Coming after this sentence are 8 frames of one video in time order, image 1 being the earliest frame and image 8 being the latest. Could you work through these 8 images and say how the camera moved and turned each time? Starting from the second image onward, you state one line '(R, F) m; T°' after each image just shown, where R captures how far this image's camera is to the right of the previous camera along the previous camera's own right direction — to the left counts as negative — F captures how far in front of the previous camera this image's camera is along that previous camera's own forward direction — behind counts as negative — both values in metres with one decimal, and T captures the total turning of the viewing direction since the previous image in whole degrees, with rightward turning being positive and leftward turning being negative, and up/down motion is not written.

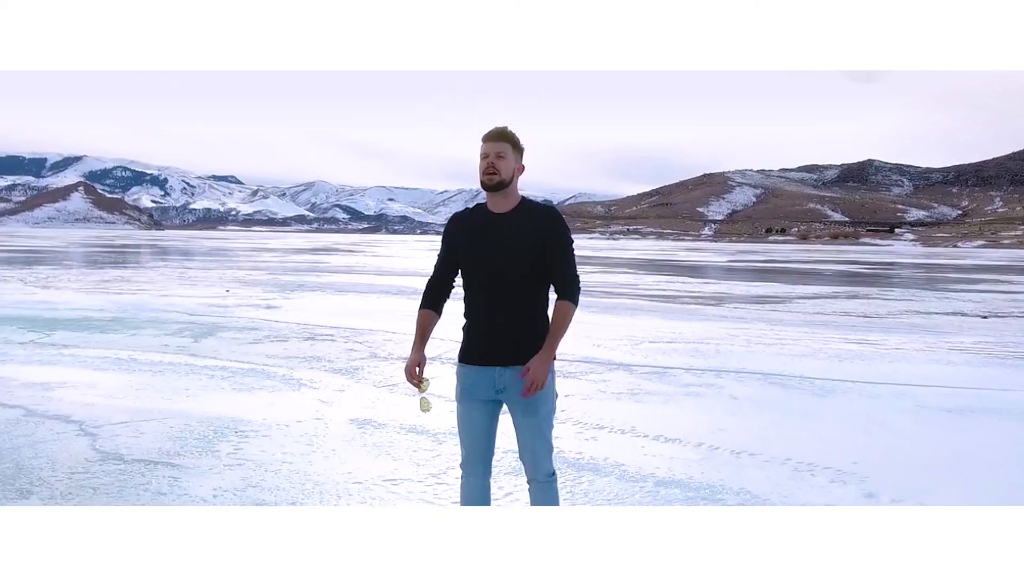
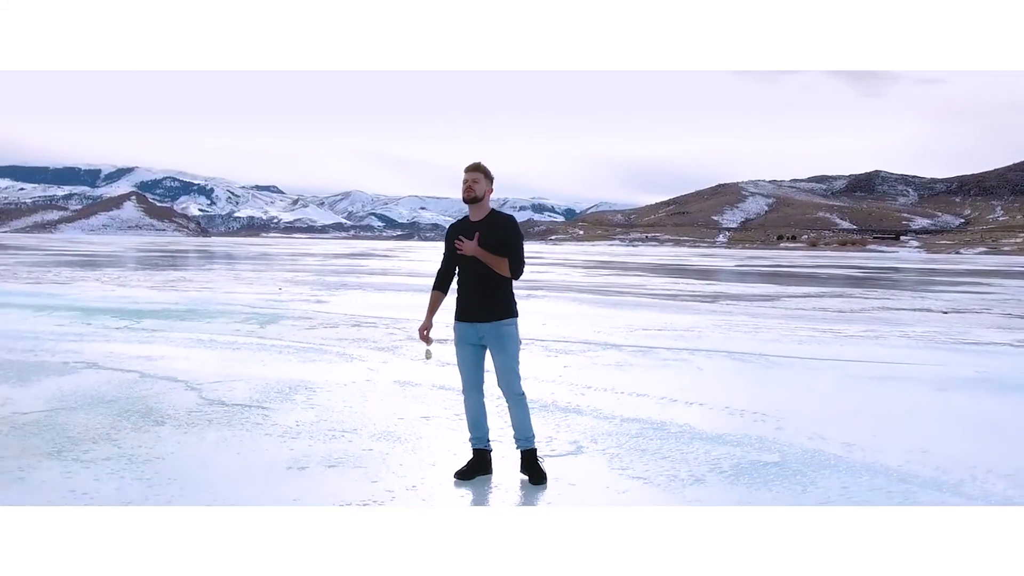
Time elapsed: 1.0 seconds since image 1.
(+0.1, -1.6) m; -1°
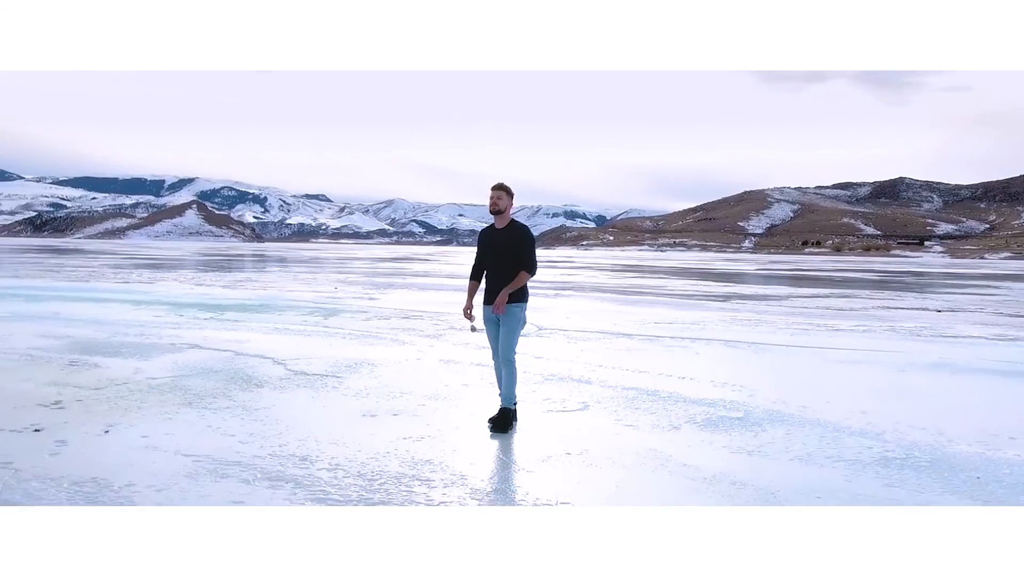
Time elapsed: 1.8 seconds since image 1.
(+0.1, -1.5) m; -2°
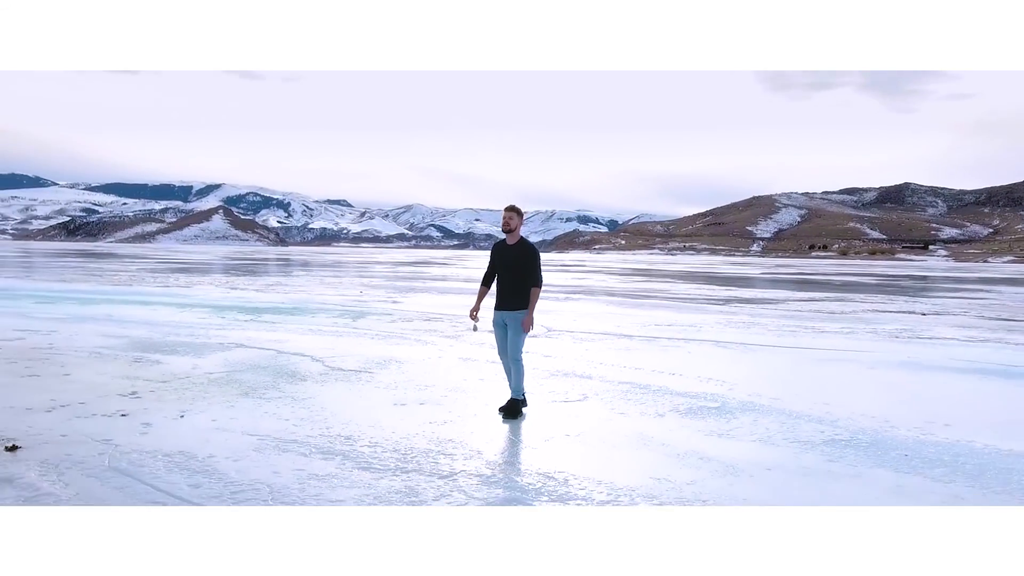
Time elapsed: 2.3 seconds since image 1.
(0.0, -1.0) m; -1°
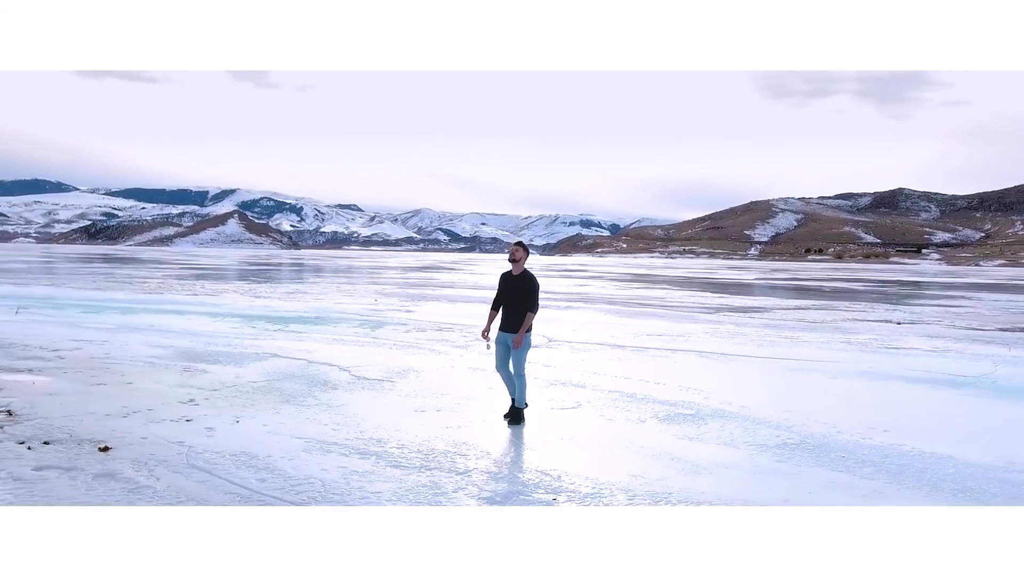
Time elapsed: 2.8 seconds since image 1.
(0.0, -1.2) m; 0°
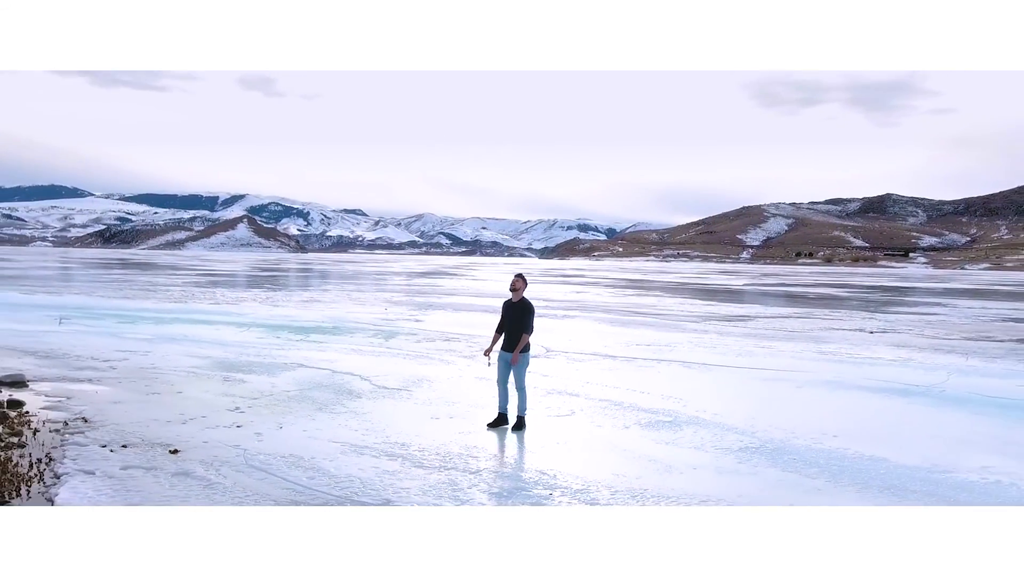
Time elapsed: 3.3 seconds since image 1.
(0.0, -1.3) m; 0°
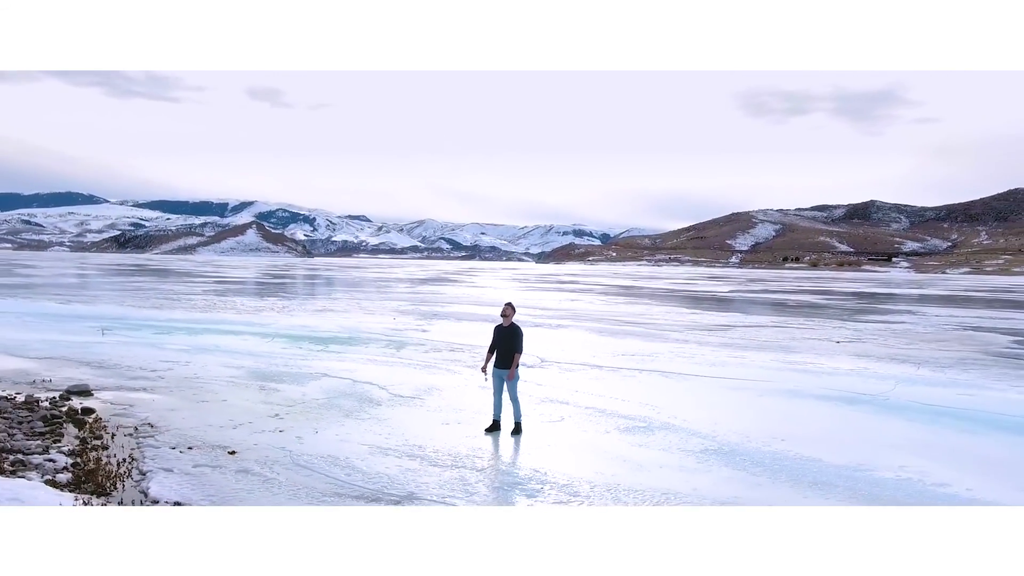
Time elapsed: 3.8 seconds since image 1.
(0.0, -1.7) m; 0°
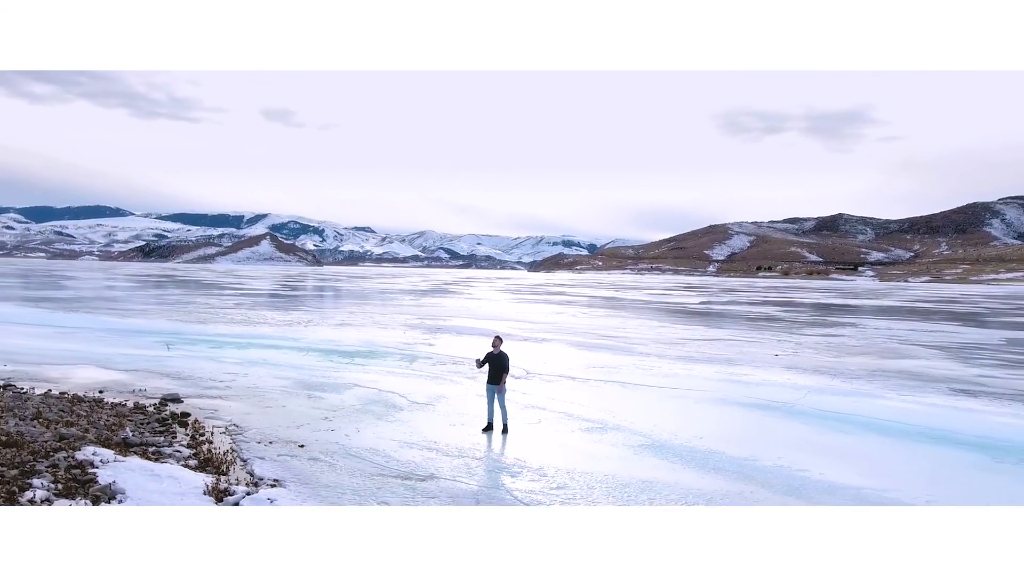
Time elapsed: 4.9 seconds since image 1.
(+0.1, -3.7) m; 0°
